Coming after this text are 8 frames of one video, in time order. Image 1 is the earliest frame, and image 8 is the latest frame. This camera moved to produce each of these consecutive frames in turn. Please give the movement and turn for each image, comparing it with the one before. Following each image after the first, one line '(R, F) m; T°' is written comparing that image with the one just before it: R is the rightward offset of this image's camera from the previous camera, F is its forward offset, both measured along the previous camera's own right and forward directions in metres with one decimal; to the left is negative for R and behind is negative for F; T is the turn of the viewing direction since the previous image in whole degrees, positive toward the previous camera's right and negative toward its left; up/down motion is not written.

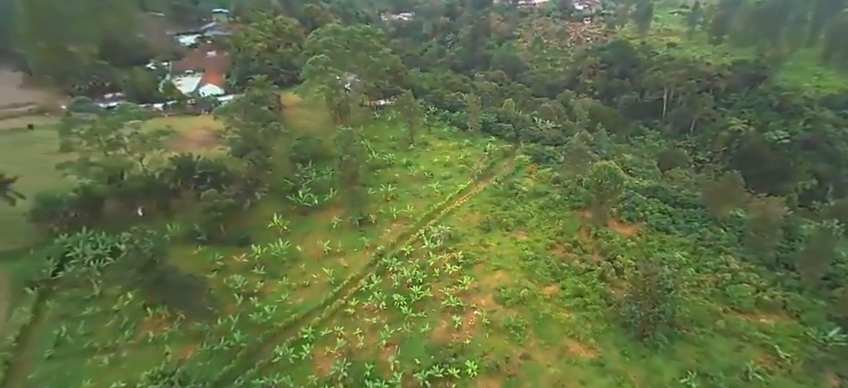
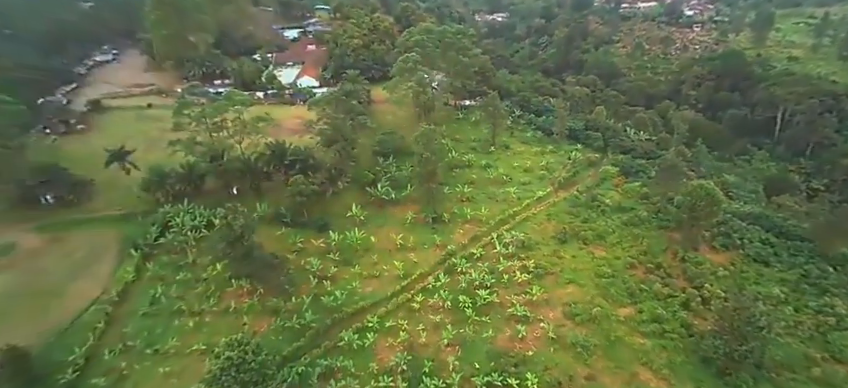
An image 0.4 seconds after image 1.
(-0.4, +0.1) m; -9°
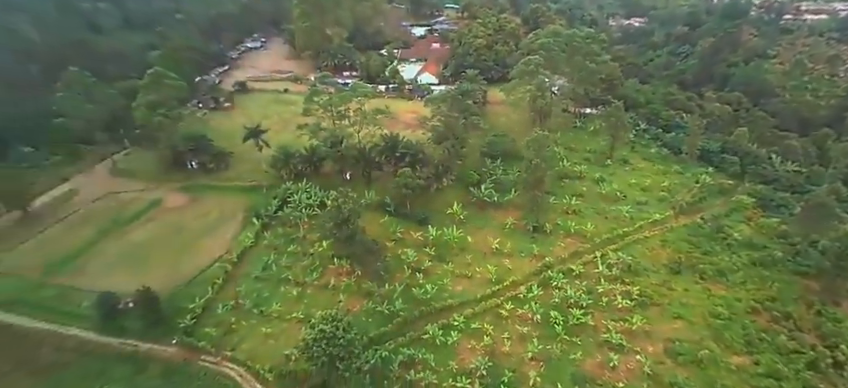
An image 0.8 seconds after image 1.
(-0.9, 0.0) m; -12°
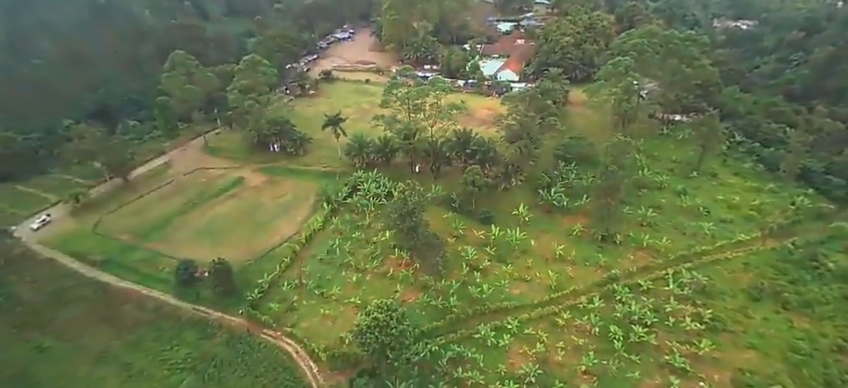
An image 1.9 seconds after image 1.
(-1.3, +0.1) m; -6°
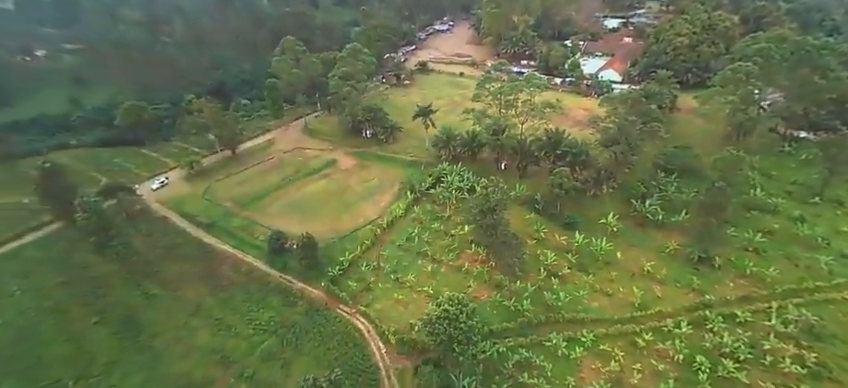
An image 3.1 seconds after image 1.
(-0.6, 0.0) m; -10°
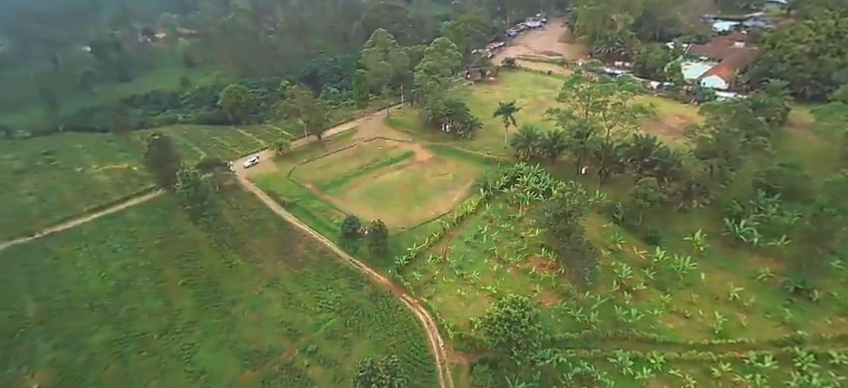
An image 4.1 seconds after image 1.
(-1.0, 0.0) m; -7°
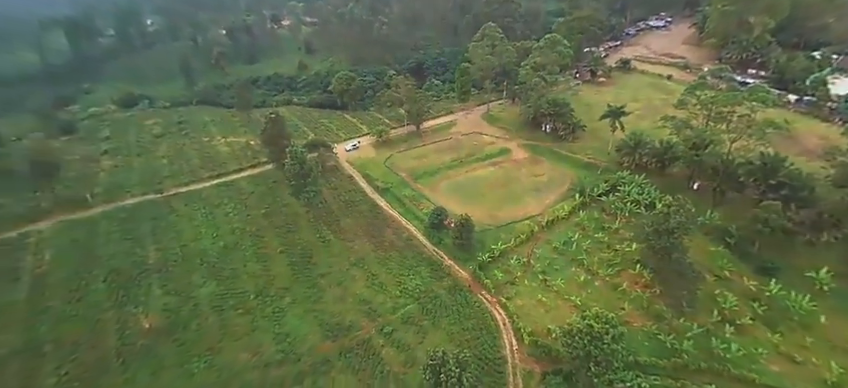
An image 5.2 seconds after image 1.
(-0.9, -0.2) m; -10°
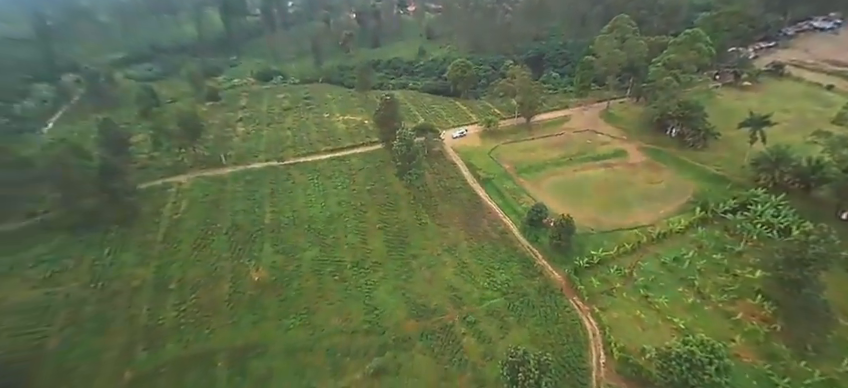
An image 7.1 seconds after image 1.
(-0.9, -0.2) m; -11°
